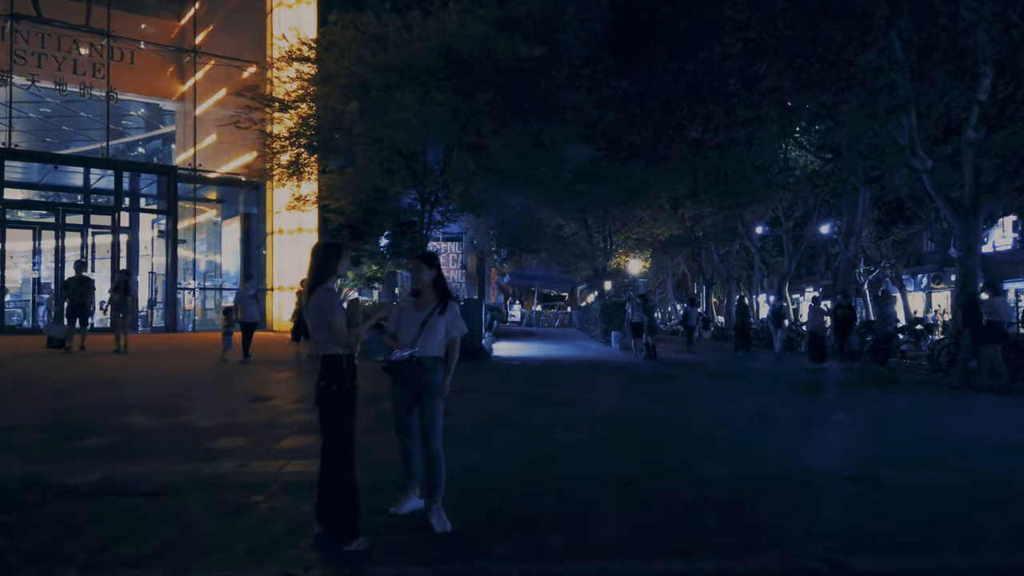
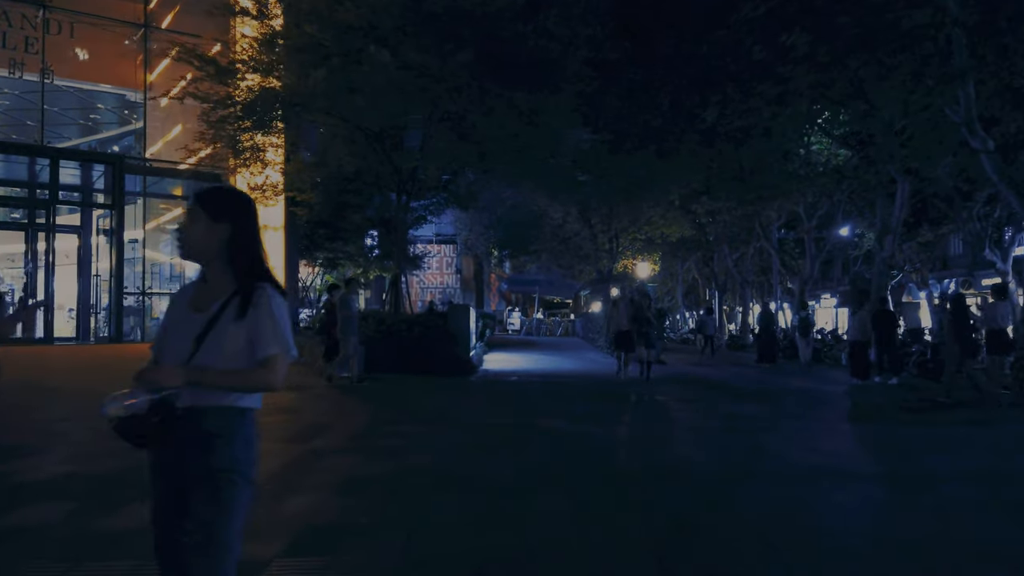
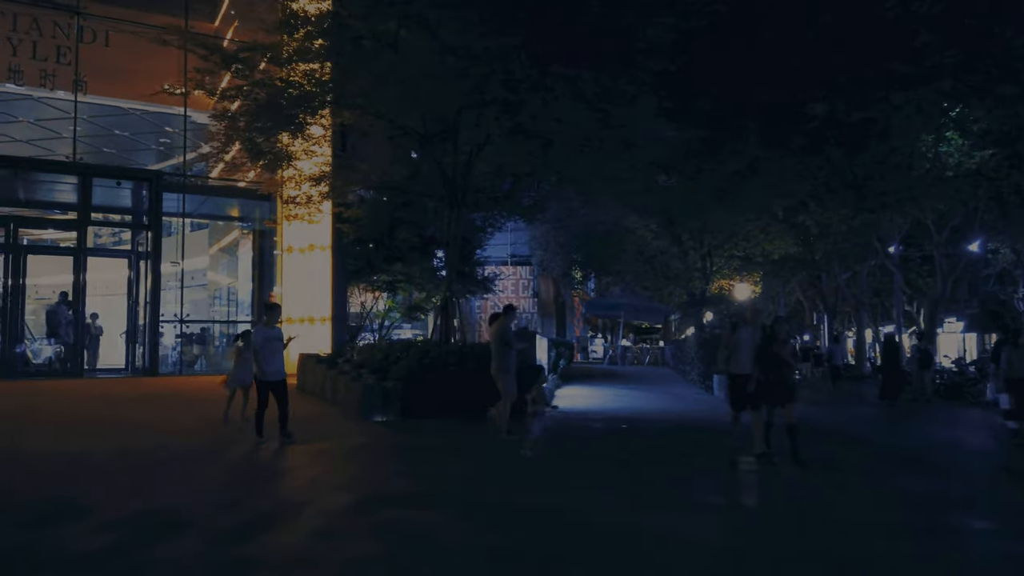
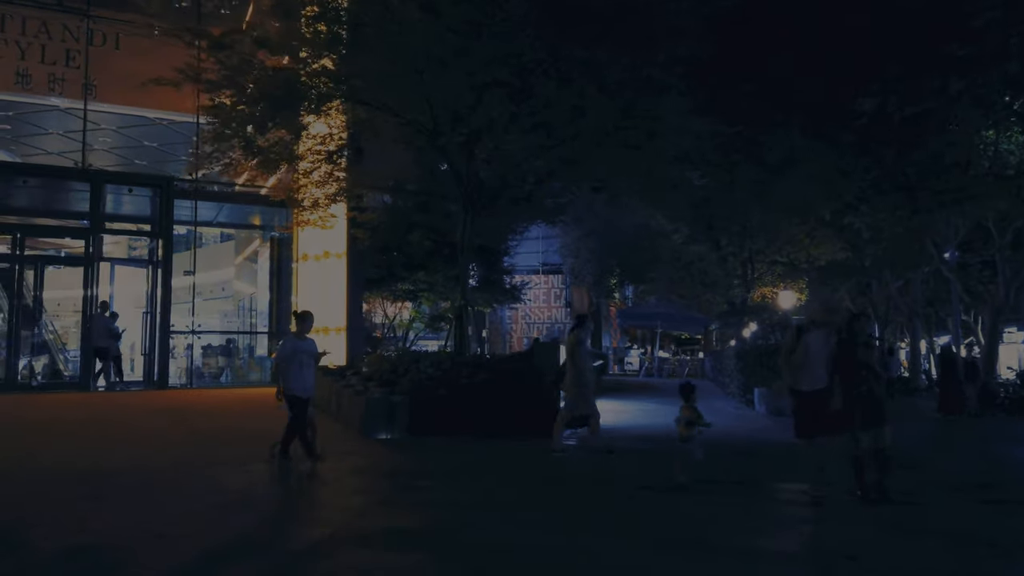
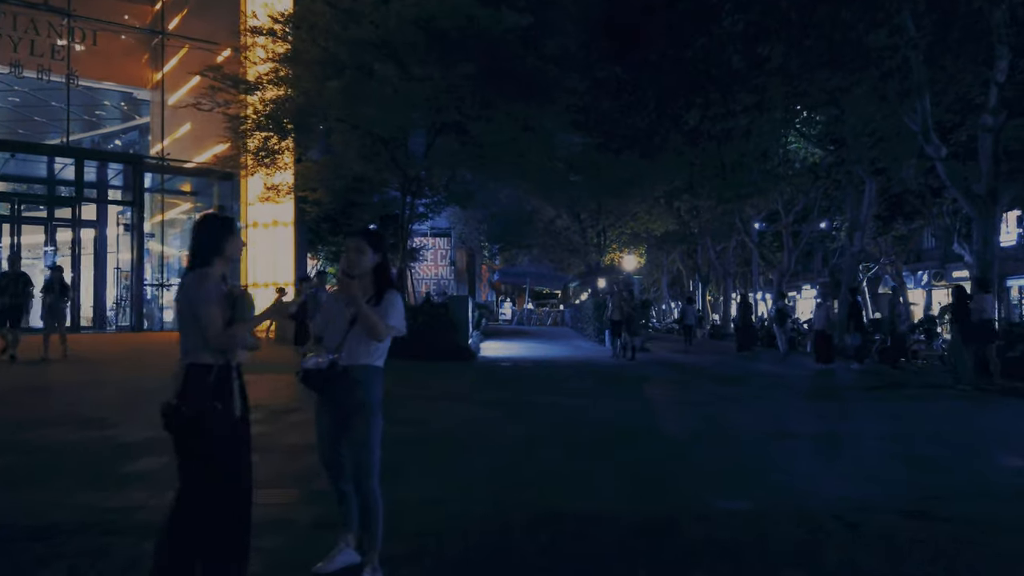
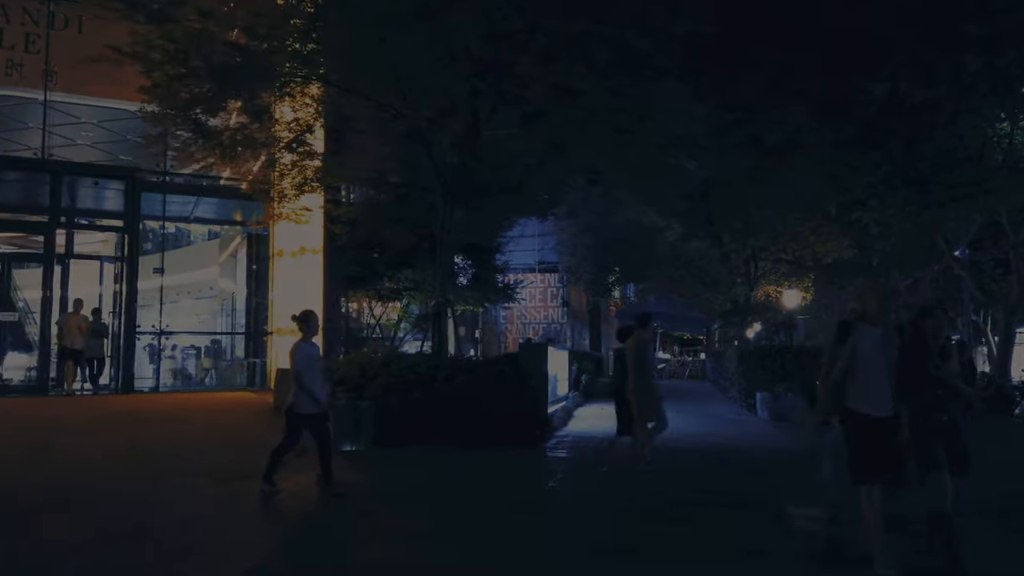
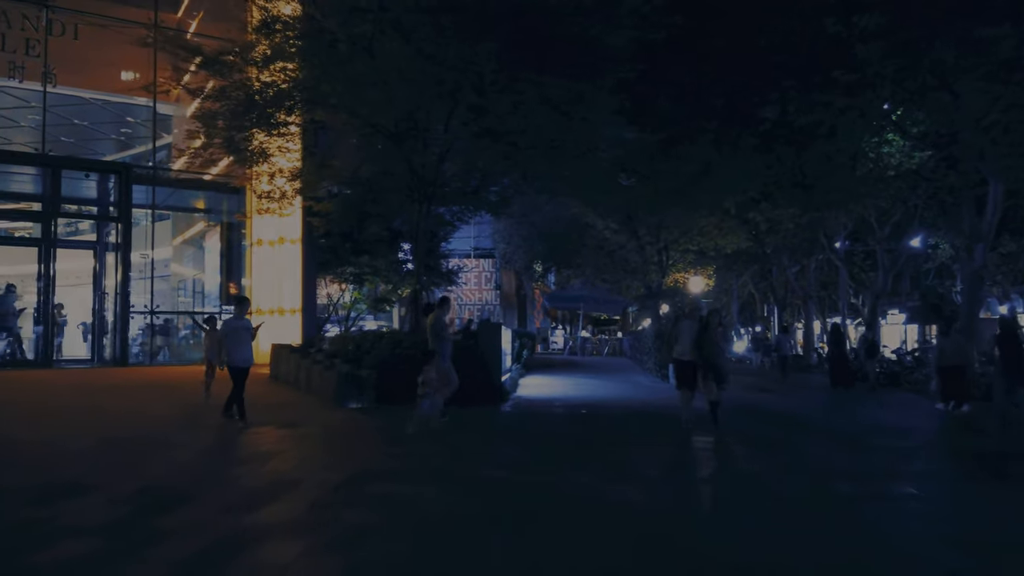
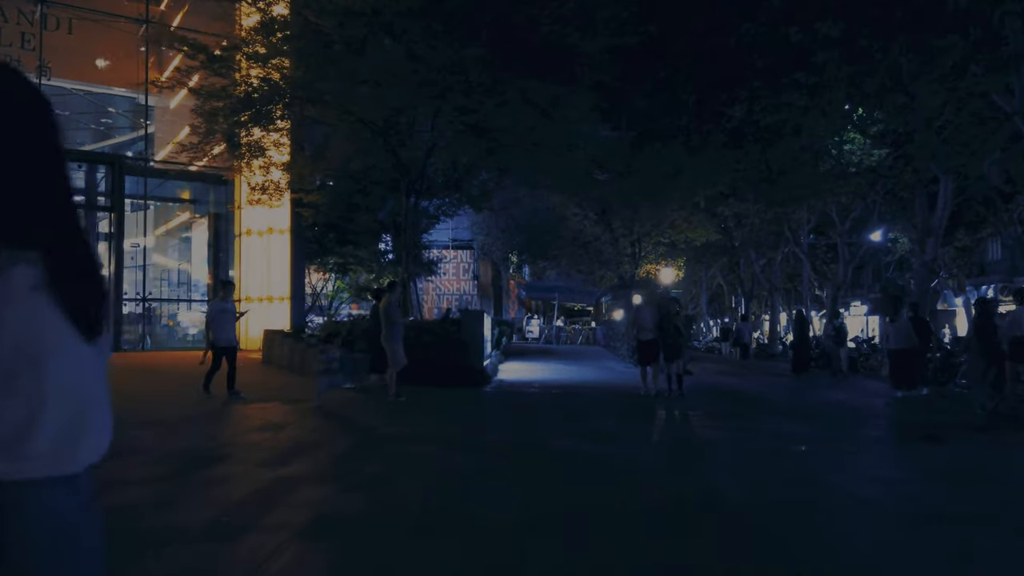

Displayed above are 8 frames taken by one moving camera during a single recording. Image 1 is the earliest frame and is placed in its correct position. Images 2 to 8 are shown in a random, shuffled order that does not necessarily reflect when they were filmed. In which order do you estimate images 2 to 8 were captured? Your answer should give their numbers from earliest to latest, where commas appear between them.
5, 2, 8, 7, 3, 4, 6
